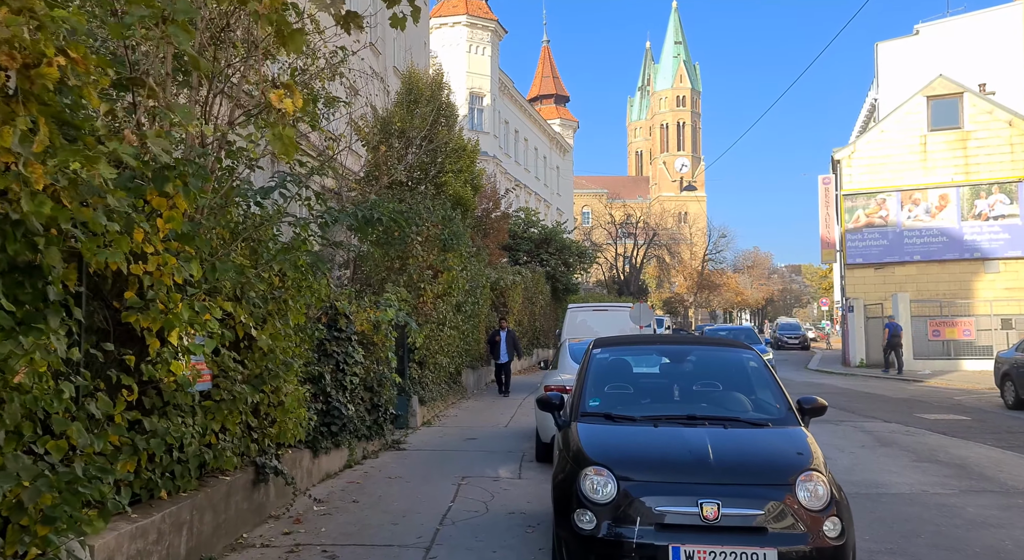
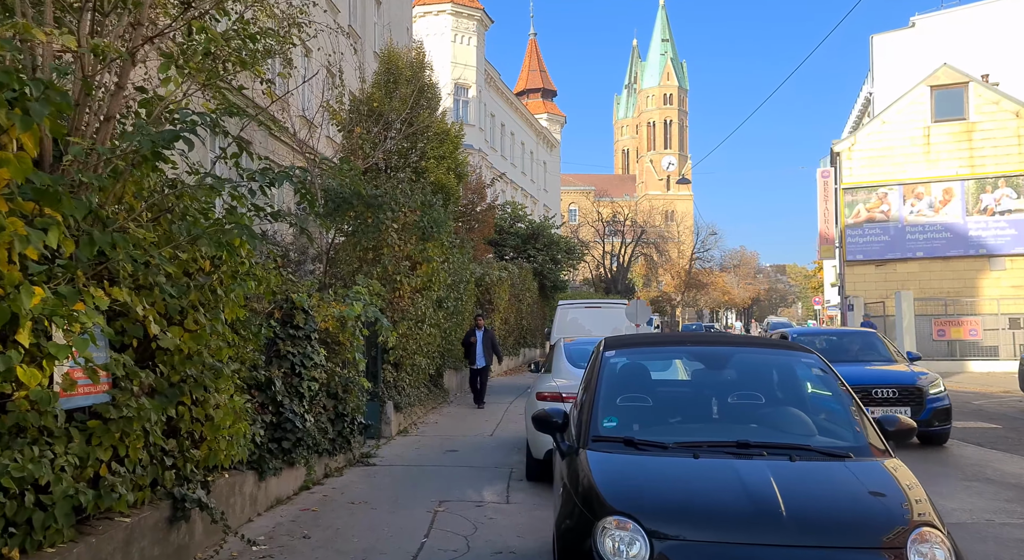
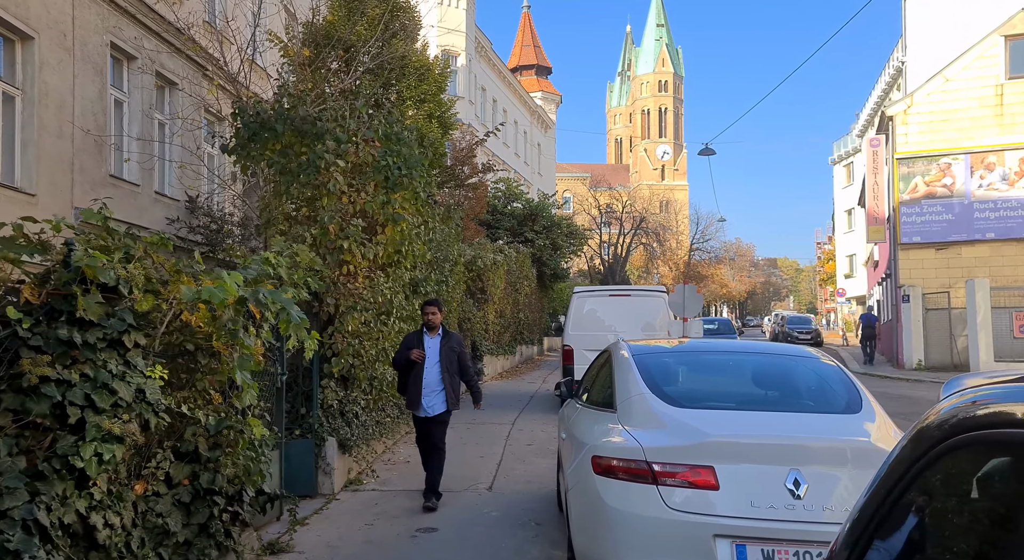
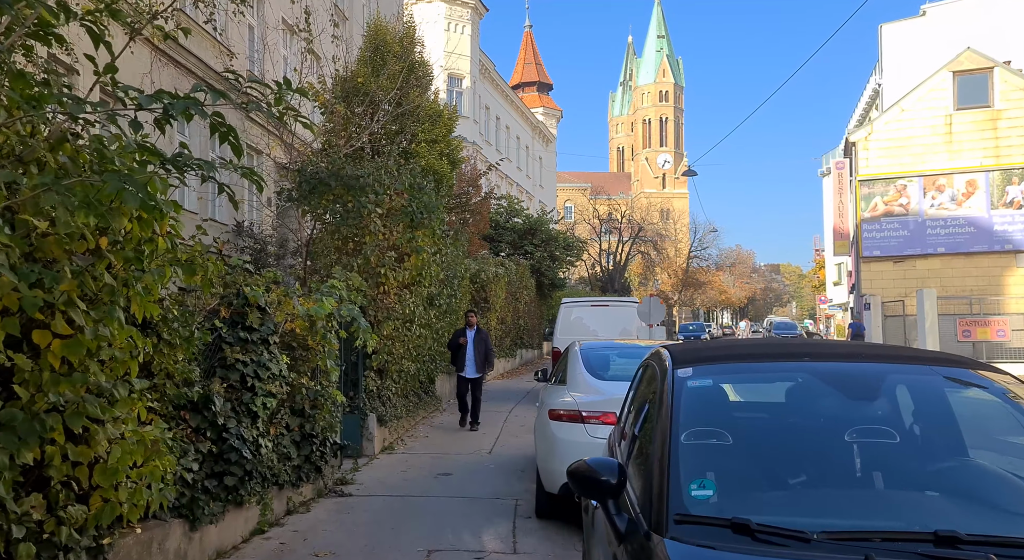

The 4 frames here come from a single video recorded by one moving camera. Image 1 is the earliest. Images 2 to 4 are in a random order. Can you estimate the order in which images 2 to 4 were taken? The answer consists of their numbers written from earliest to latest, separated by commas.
2, 4, 3
